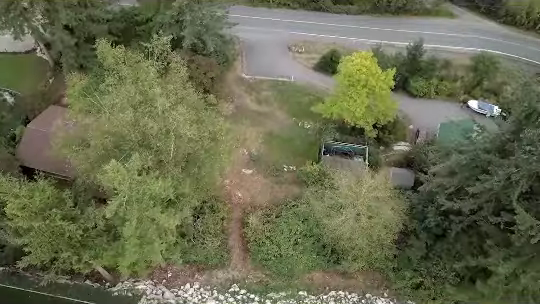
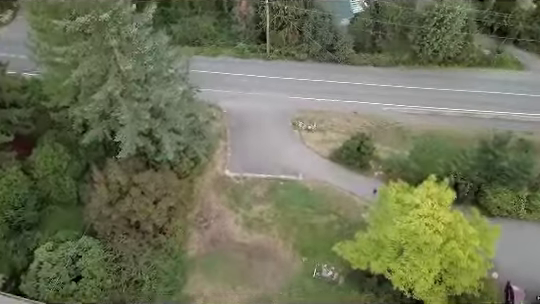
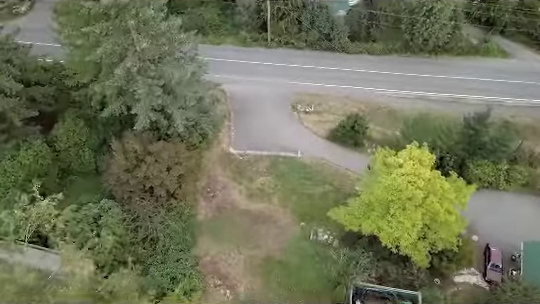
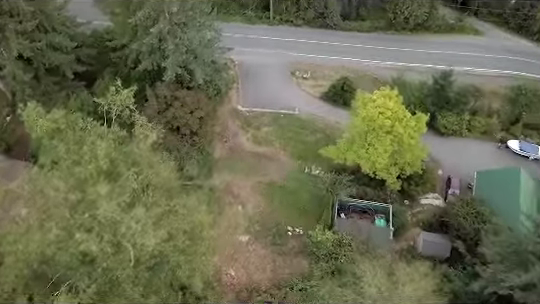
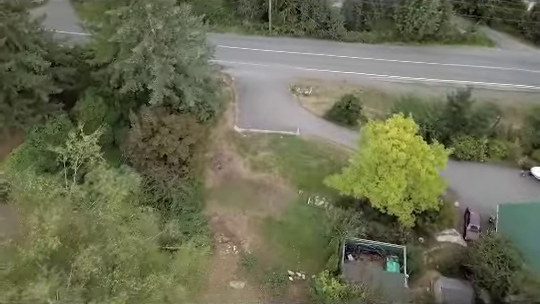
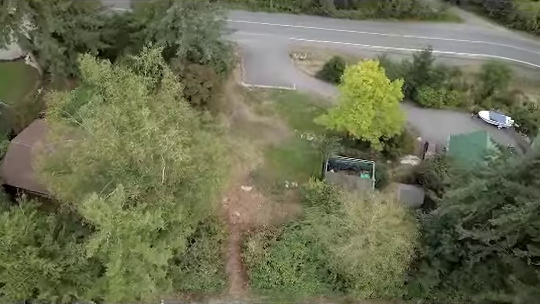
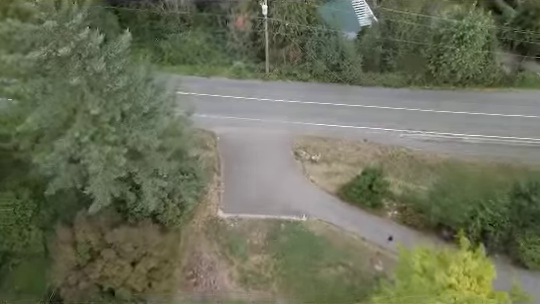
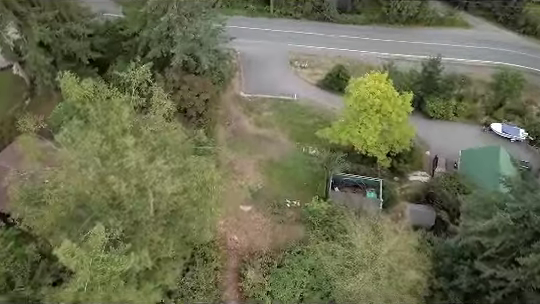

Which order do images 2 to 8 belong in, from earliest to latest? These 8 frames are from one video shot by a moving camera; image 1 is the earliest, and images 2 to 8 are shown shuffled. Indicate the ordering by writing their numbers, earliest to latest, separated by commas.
6, 8, 4, 5, 3, 2, 7
